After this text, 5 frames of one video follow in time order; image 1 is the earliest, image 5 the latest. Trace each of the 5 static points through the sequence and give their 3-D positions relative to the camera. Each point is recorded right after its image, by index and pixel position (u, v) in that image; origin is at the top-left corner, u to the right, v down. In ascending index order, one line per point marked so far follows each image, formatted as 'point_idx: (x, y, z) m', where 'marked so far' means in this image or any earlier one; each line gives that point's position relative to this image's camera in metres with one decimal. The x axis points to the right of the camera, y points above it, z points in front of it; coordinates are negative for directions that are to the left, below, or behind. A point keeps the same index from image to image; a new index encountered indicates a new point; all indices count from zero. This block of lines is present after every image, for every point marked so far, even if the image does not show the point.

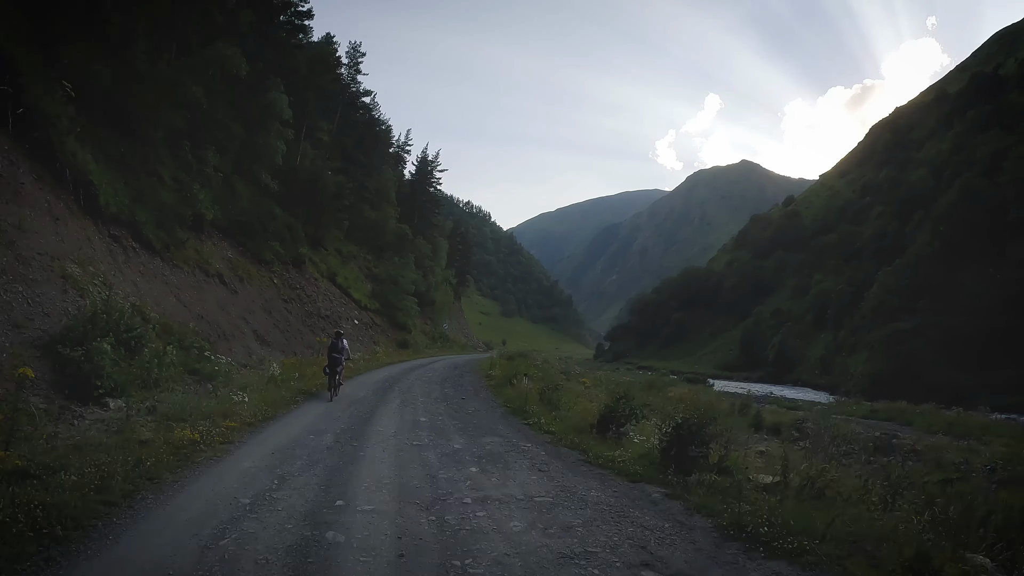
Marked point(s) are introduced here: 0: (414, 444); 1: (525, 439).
0: (-1.3, -2.1, +7.7) m
1: (+0.3, -2.4, +9.2) m
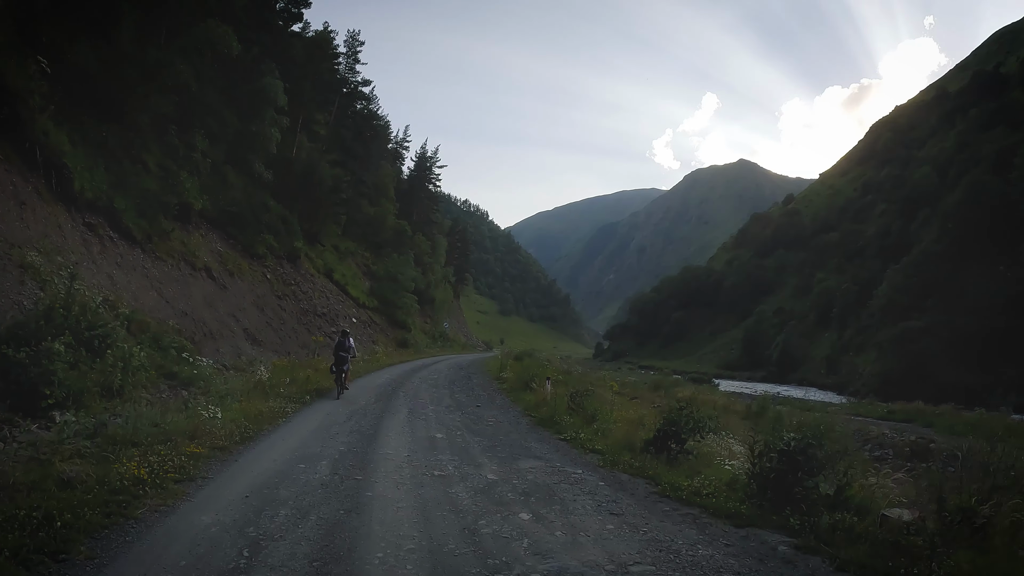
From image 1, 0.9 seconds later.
0: (-0.8, -2.0, +6.0) m
1: (+0.8, -2.3, +7.4) m
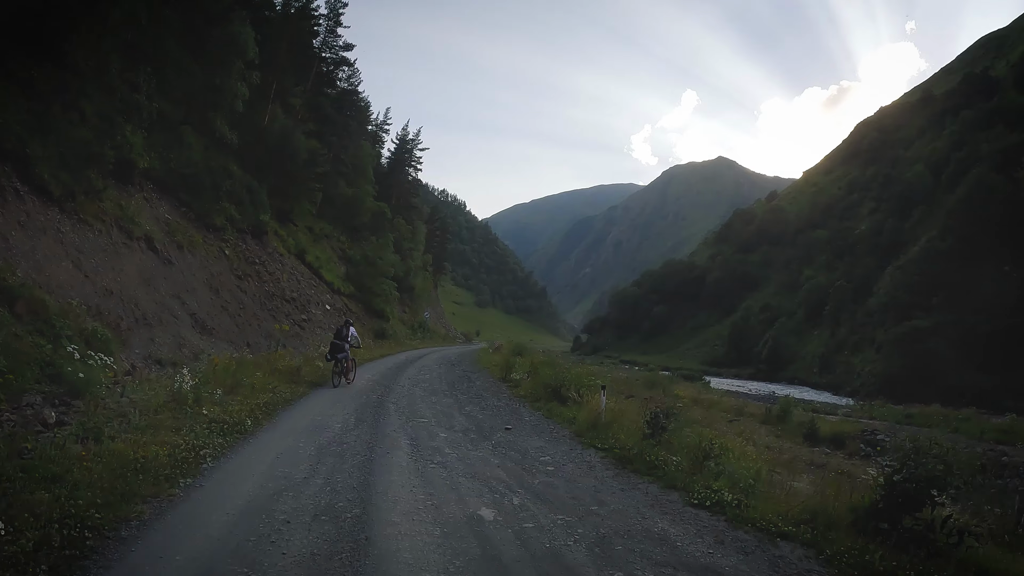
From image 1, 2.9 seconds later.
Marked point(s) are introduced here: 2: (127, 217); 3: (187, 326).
0: (+0.2, -1.6, +2.1) m
1: (+1.7, -1.9, +3.7) m
2: (-12.3, +2.3, +18.2) m
3: (-10.1, -1.2, +17.6) m
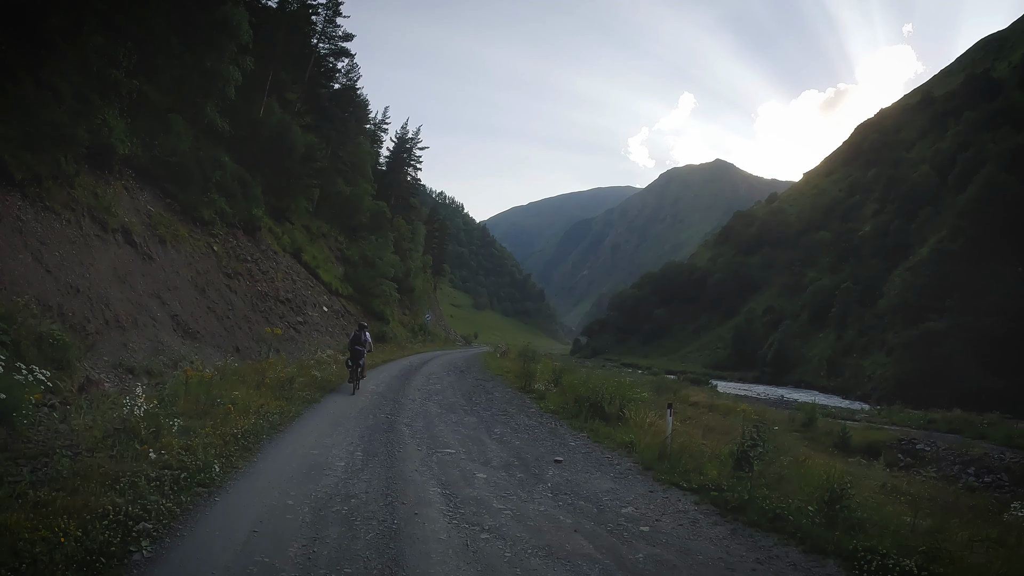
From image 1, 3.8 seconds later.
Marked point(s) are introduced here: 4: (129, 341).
0: (+0.8, -1.5, +0.3) m
1: (+2.4, -1.8, +1.9) m
2: (-11.8, +2.3, +16.3) m
3: (-9.5, -1.2, +15.7) m
4: (-9.0, -1.3, +13.3) m
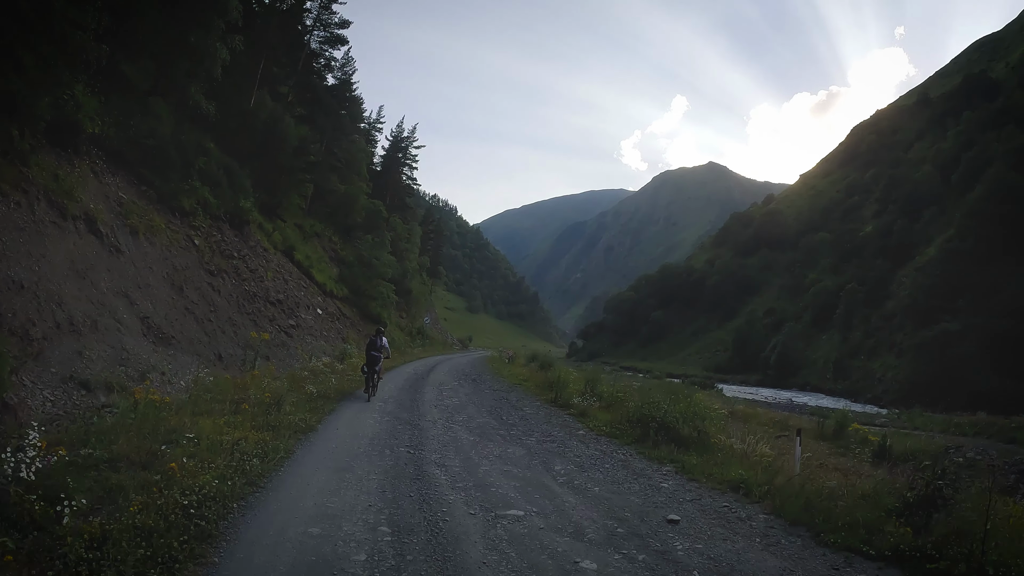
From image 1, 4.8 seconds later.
0: (+1.7, -1.3, -1.8) m
1: (+3.2, -1.6, -0.3) m
2: (-11.1, +2.4, +14.0) m
3: (-8.9, -1.1, +13.4) m
4: (-8.3, -1.2, +11.1) m
